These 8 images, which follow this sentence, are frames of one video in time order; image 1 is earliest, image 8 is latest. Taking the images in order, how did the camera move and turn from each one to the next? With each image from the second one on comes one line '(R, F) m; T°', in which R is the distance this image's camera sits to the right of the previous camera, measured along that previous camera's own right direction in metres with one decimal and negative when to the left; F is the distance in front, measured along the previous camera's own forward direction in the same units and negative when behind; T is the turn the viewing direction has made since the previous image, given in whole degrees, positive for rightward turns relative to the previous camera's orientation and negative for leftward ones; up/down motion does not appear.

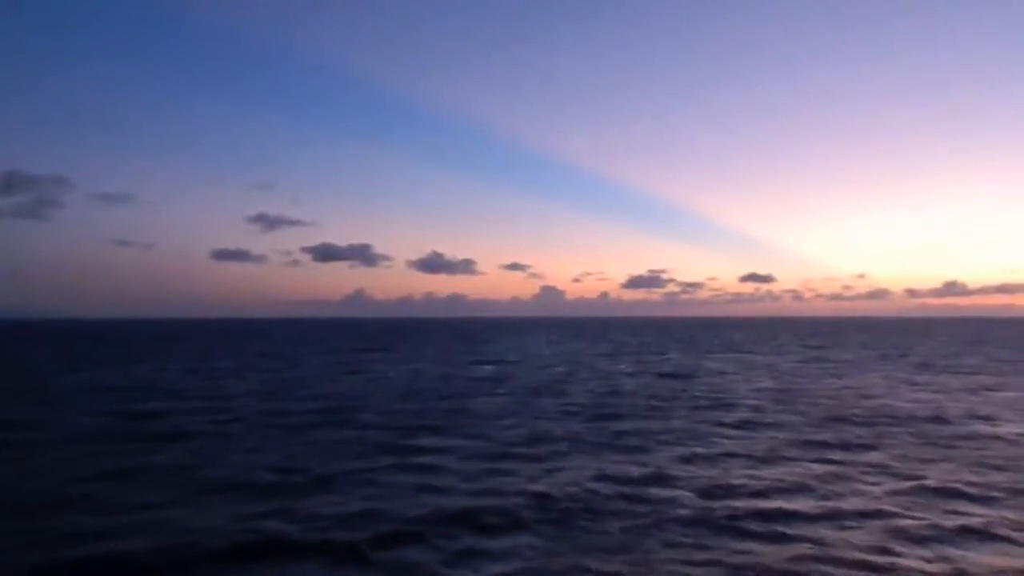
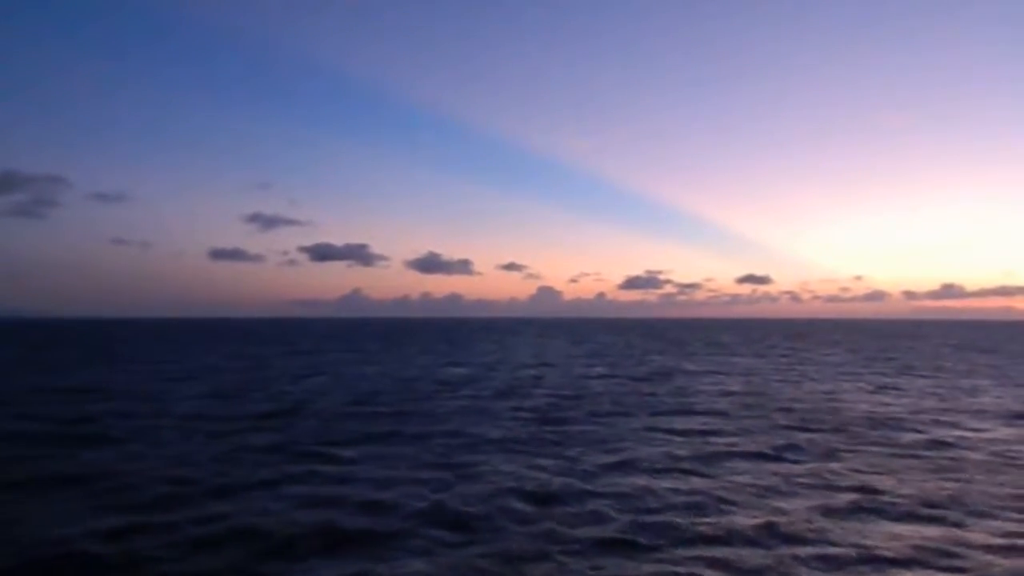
(+2.8, +2.5) m; 0°
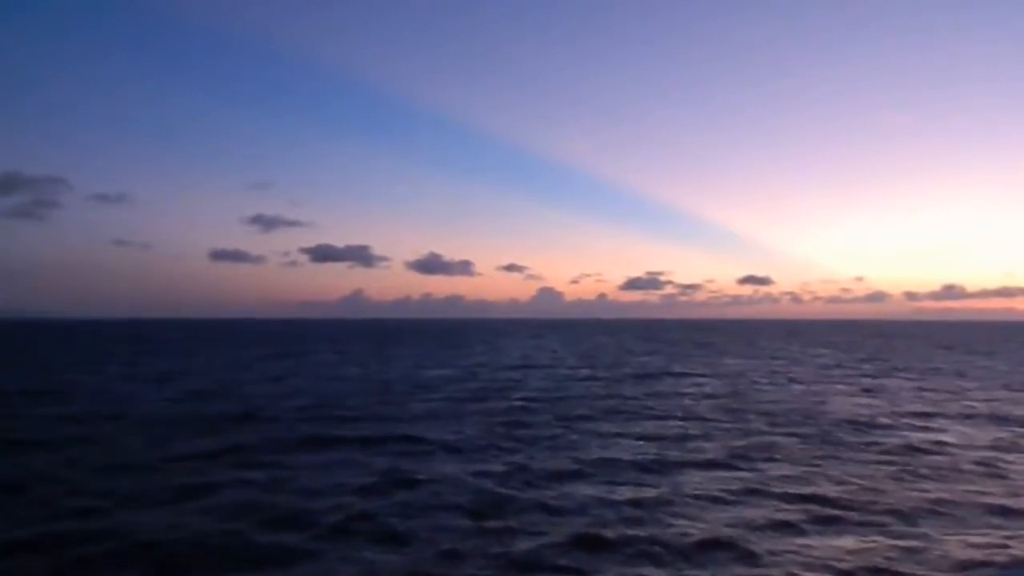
(+1.8, +1.6) m; 0°
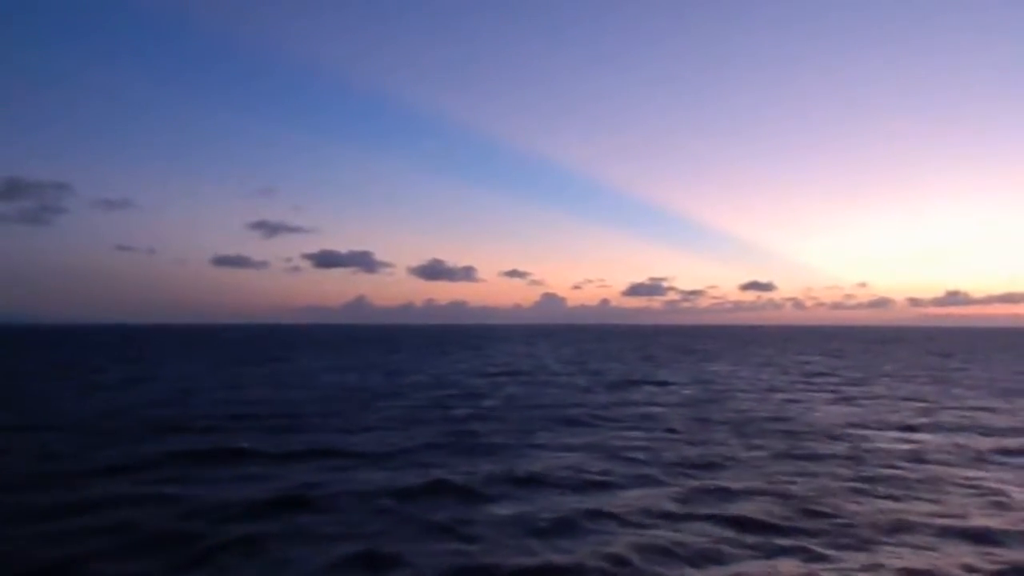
(+2.5, +2.0) m; 0°
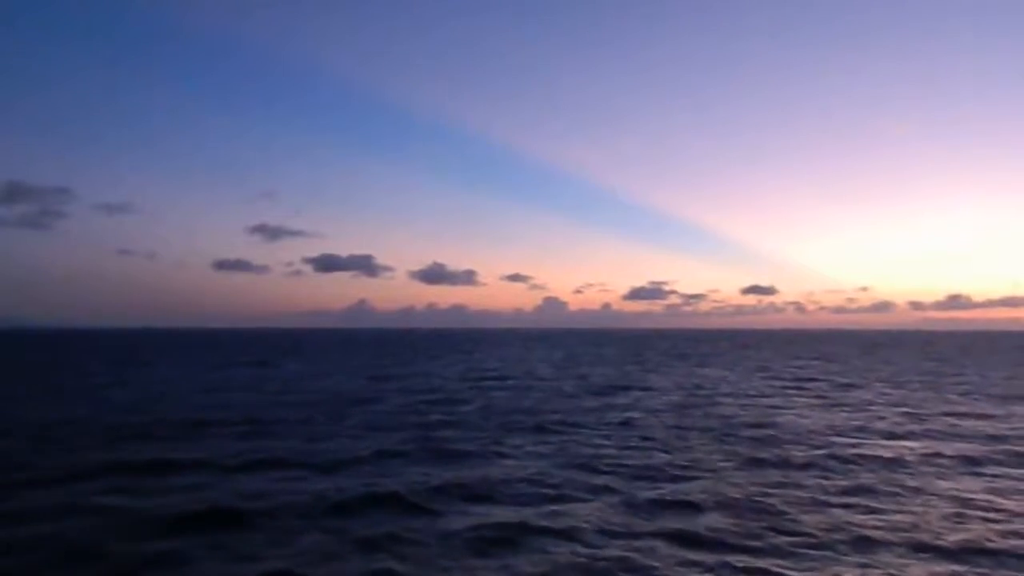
(+1.4, +1.1) m; 0°
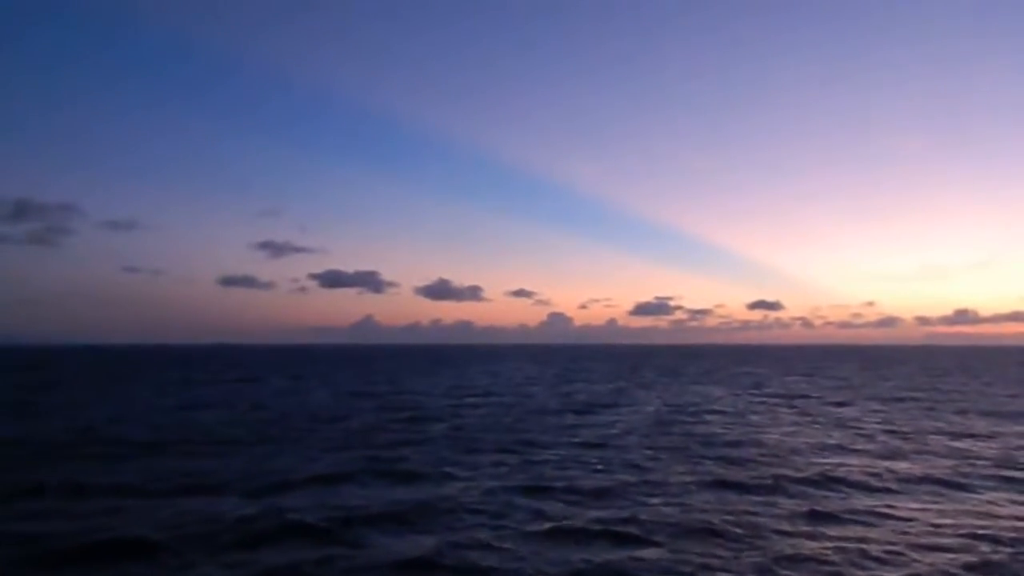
(+1.8, +1.4) m; 0°
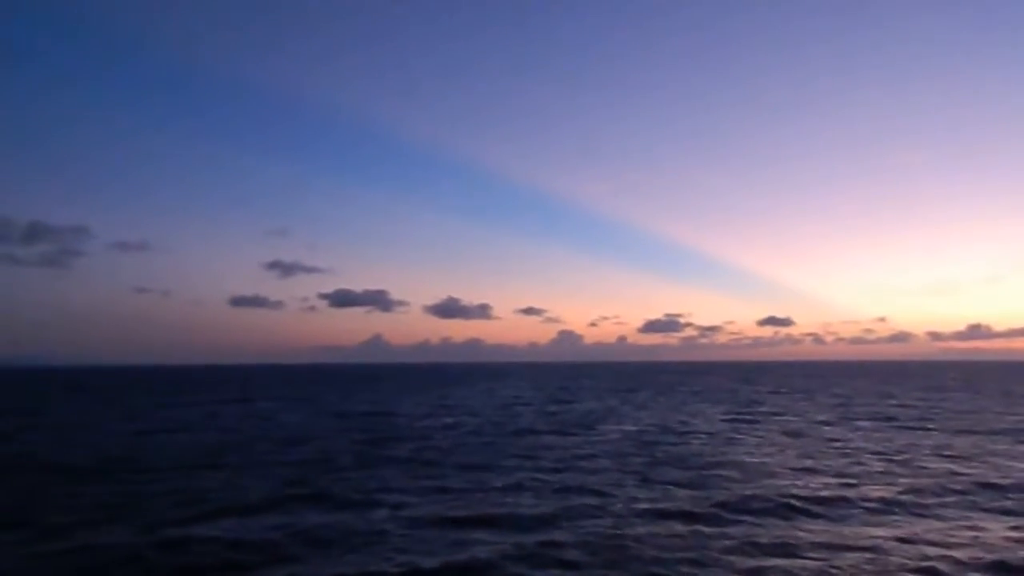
(+2.1, +1.6) m; -1°
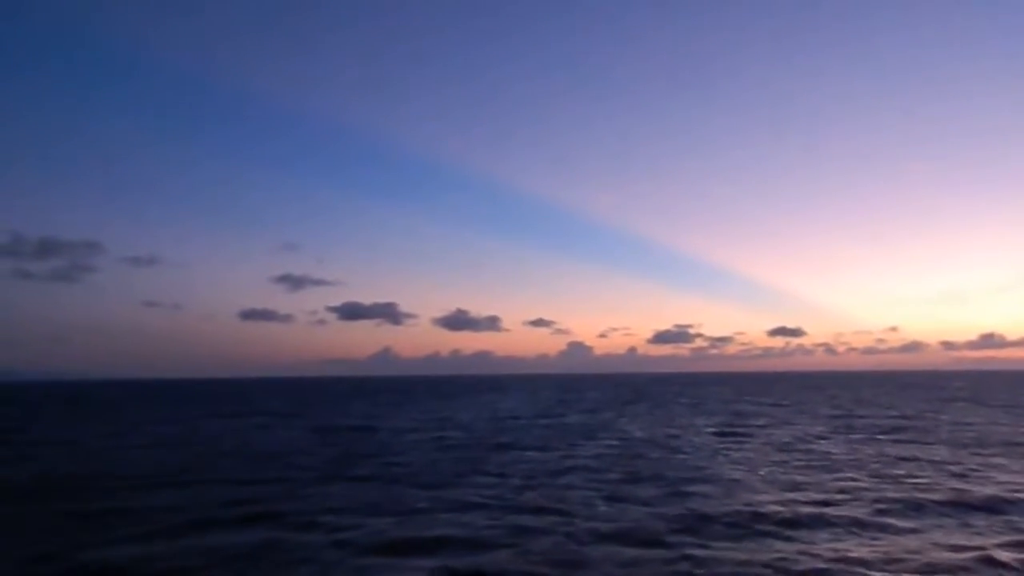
(+1.7, +1.2) m; -1°
